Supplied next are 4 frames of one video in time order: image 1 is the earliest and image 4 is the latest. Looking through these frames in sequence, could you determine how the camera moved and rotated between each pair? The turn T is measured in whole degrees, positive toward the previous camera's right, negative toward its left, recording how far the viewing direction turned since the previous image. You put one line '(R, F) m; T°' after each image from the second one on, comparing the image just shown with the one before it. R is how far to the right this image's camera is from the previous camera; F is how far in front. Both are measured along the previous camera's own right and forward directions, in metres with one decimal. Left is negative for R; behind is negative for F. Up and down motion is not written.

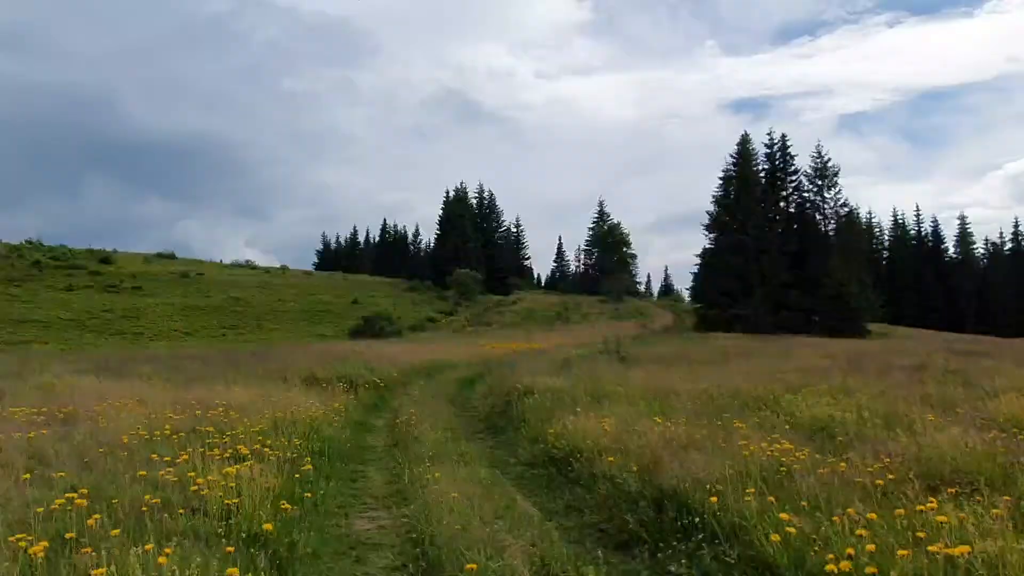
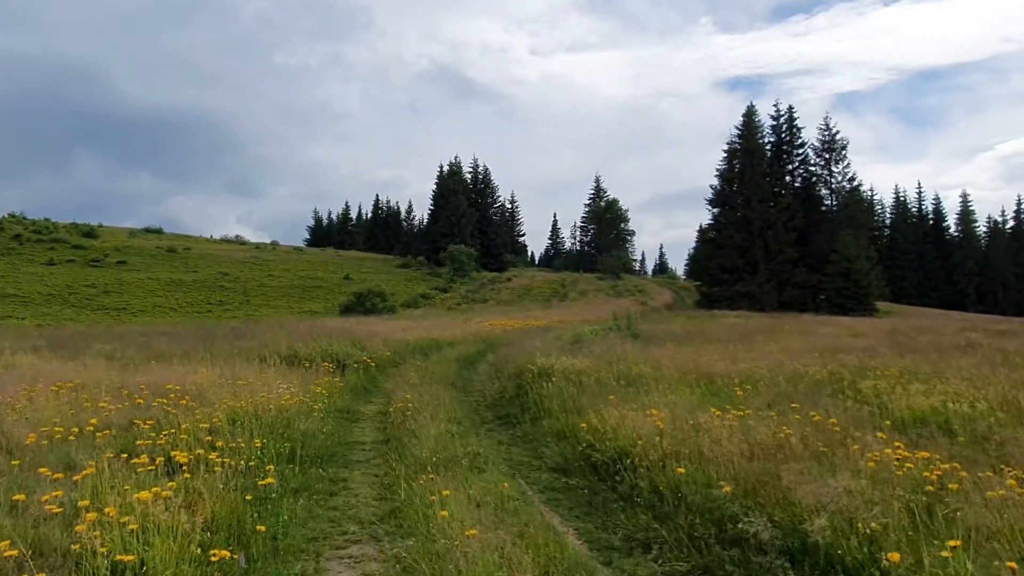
(-0.4, +2.1) m; +1°
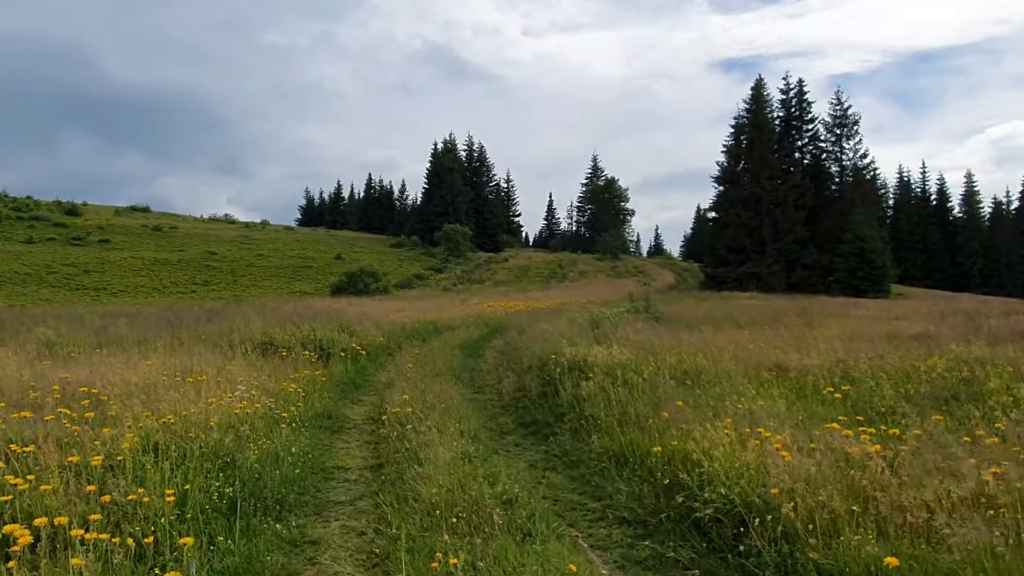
(-0.4, +2.4) m; +1°
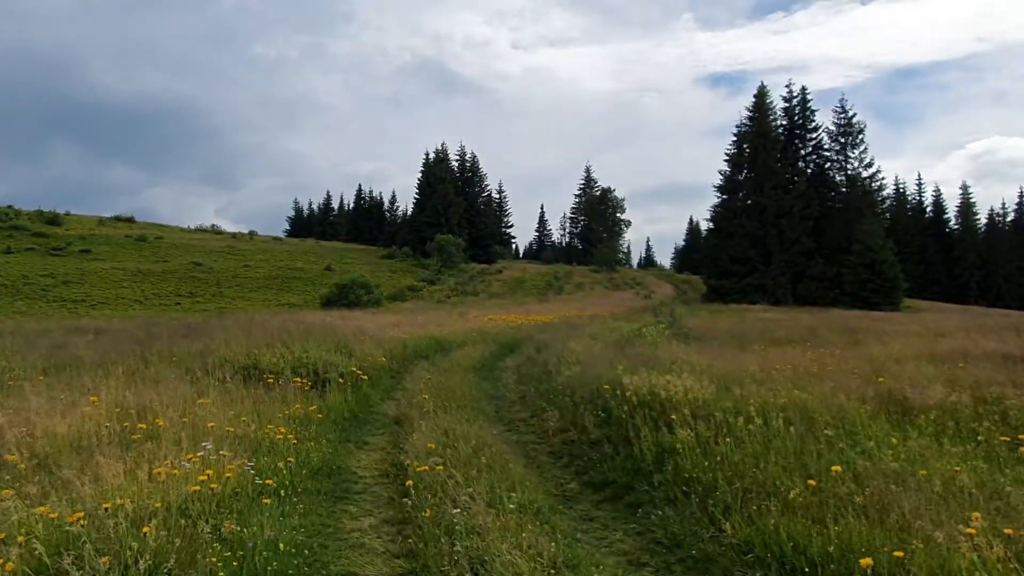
(-0.7, +2.1) m; +1°
